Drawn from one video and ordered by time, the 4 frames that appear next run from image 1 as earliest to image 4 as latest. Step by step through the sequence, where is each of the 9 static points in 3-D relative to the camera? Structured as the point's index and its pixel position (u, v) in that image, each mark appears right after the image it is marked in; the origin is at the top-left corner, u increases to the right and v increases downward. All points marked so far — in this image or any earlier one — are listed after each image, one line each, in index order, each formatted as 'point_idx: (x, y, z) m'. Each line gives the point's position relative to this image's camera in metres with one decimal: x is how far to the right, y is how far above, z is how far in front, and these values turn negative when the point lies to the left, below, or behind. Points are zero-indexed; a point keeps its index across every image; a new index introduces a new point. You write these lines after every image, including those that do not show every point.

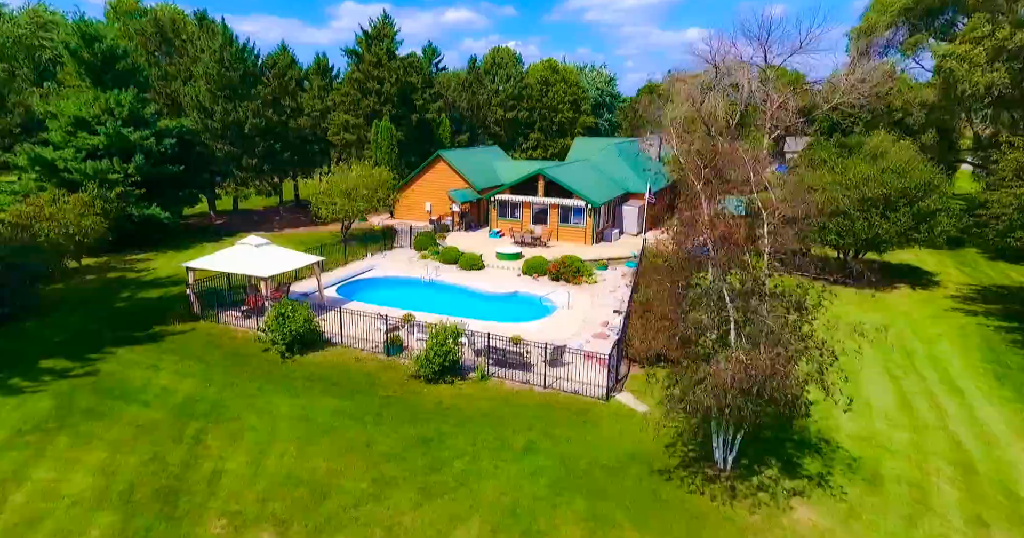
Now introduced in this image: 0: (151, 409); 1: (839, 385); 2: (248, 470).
0: (-8.9, -3.5, +13.3) m
1: (+9.5, -3.4, +15.8) m
2: (-5.3, -4.1, +10.8) m
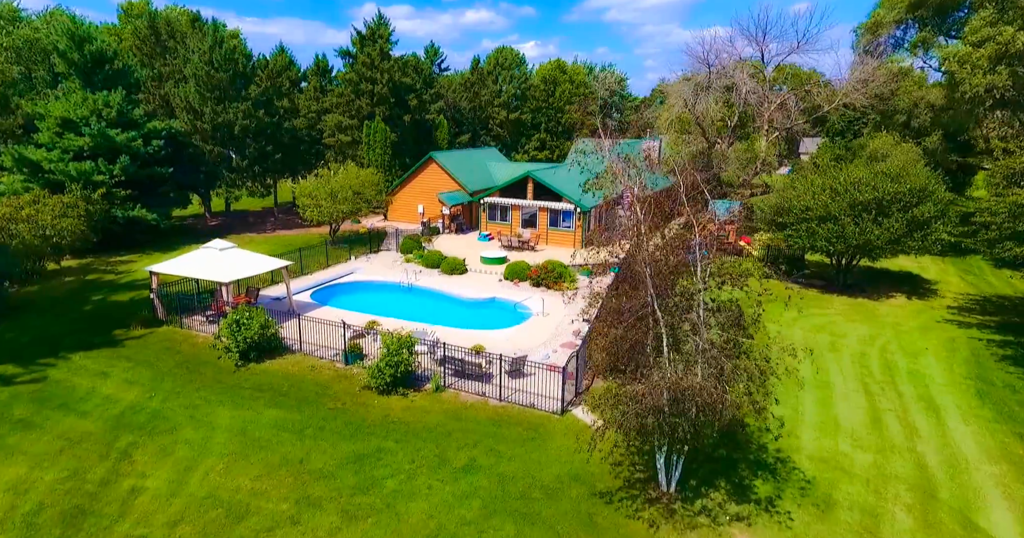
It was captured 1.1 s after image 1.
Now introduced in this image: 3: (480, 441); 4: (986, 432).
0: (-10.2, -3.6, +12.9) m
1: (+8.2, -3.7, +15.1) m
2: (-6.7, -4.2, +10.4) m
3: (-0.8, -4.1, +12.8) m
4: (+11.9, -4.1, +13.5) m
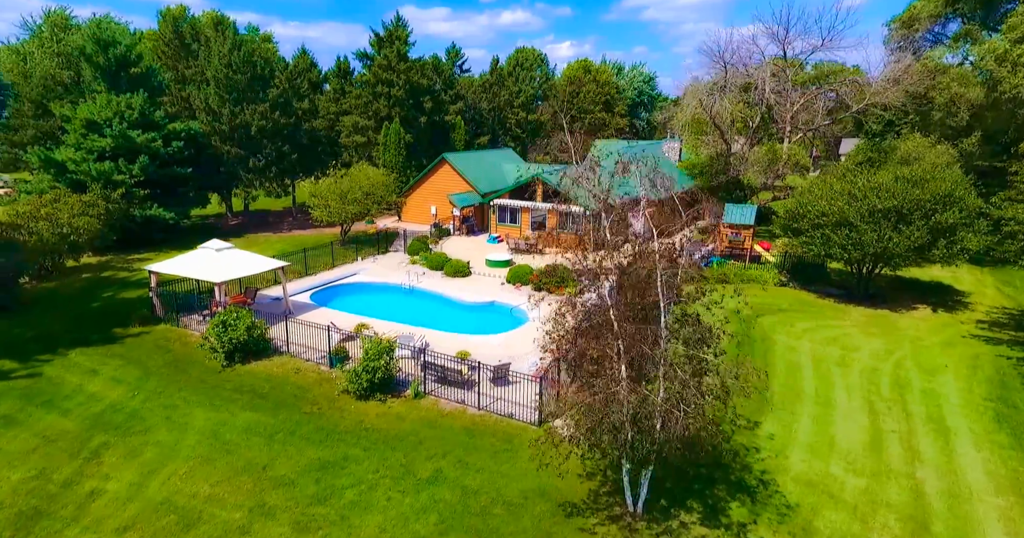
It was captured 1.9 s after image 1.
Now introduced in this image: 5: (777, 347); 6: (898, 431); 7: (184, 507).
0: (-10.9, -3.6, +13.1) m
1: (+7.7, -4.0, +14.2) m
2: (-7.5, -4.3, +10.4) m
3: (-1.4, -4.2, +12.5) m
4: (+11.2, -4.4, +12.5) m
5: (+9.5, -2.8, +19.4) m
6: (+9.9, -4.1, +13.8) m
7: (-6.1, -4.4, +10.0) m
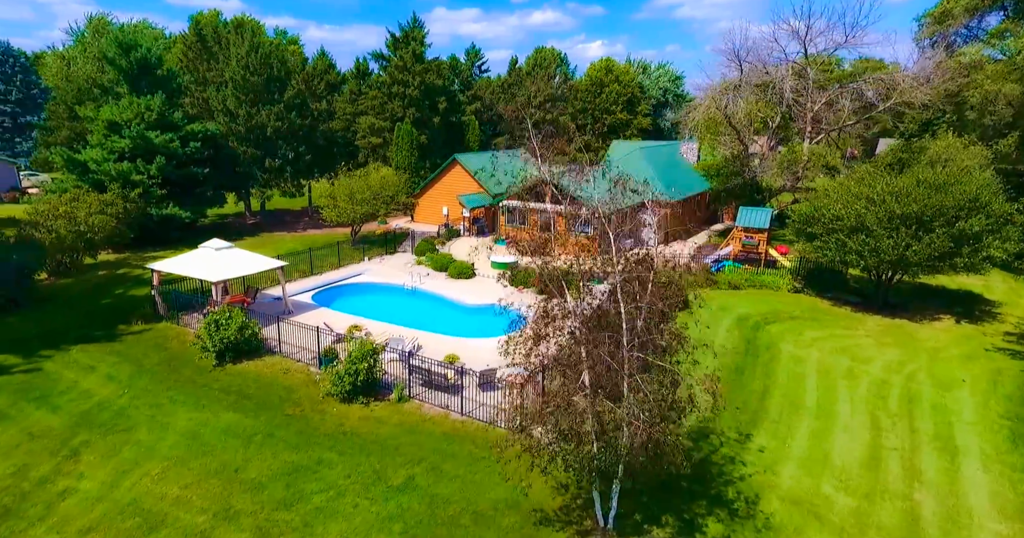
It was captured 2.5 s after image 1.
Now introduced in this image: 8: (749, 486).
0: (-11.3, -3.6, +13.3) m
1: (+7.2, -4.2, +13.6) m
2: (-8.1, -4.3, +10.5) m
3: (-2.0, -4.3, +12.2) m
4: (+10.7, -4.6, +11.6) m
5: (+9.3, -3.0, +18.7) m
6: (+9.4, -4.3, +13.0) m
7: (-6.8, -4.5, +10.0) m
8: (+5.0, -4.6, +11.4) m
